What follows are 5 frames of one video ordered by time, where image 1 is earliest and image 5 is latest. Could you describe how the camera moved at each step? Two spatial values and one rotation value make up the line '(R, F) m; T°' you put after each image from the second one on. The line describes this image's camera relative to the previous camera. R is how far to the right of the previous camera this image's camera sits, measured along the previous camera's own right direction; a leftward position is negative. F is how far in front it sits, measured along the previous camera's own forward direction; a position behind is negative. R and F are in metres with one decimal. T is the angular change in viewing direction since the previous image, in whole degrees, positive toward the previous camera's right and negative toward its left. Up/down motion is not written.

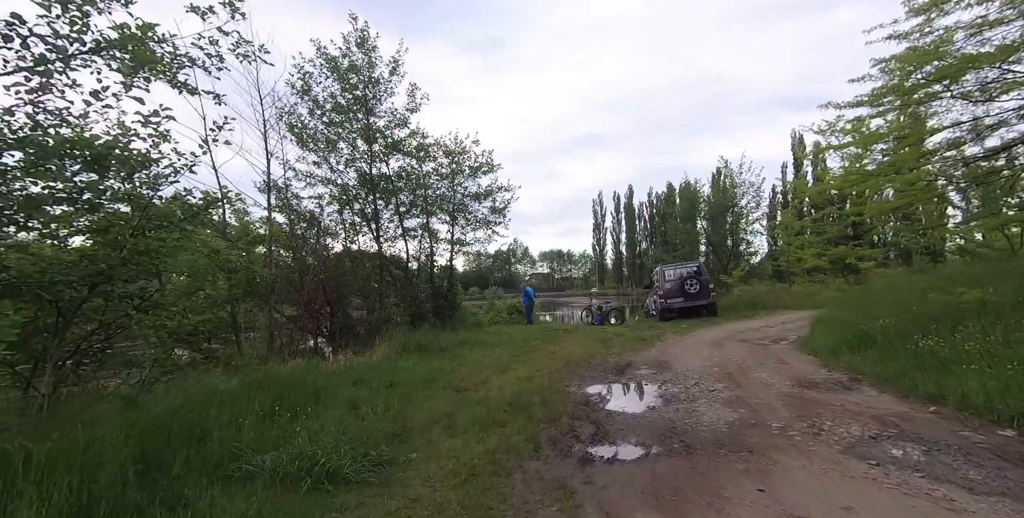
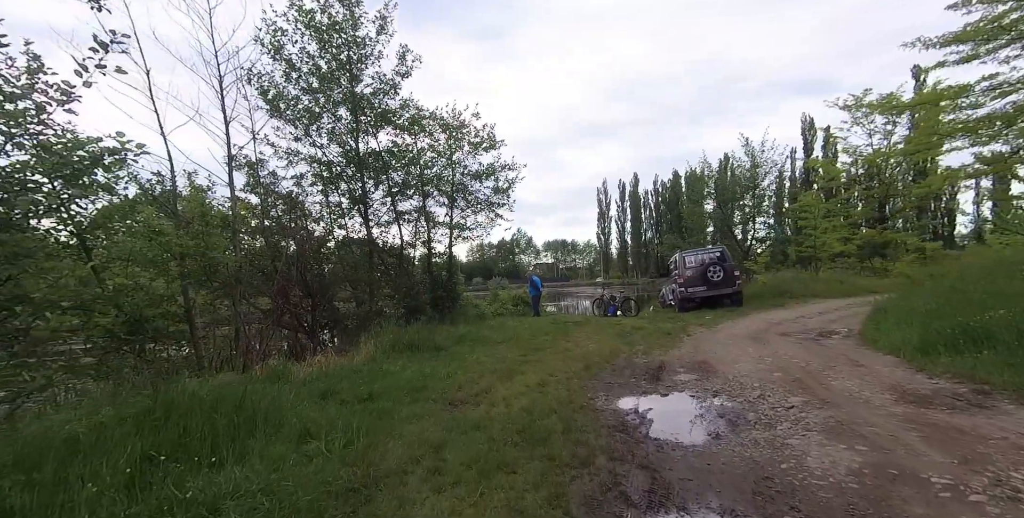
(-0.1, +1.5) m; 0°
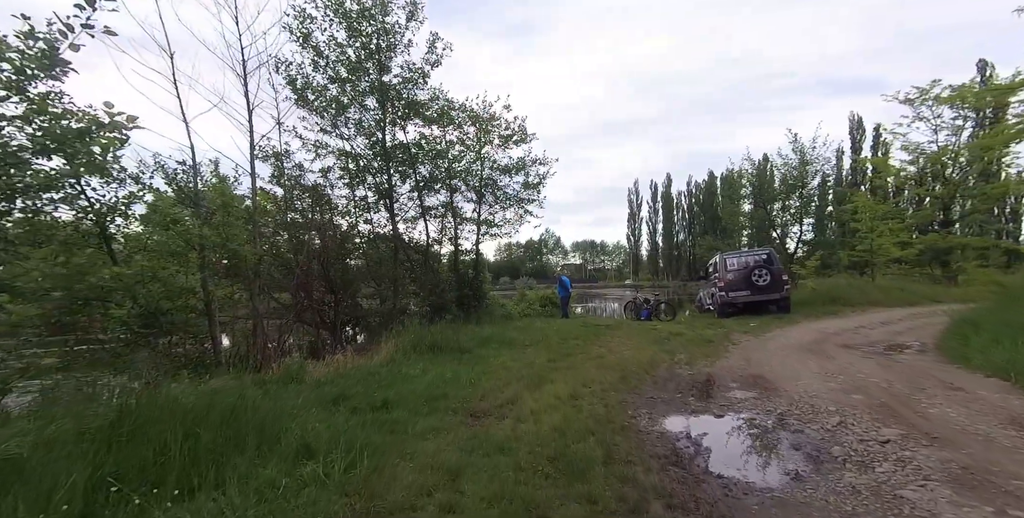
(-0.1, +0.6) m; -4°
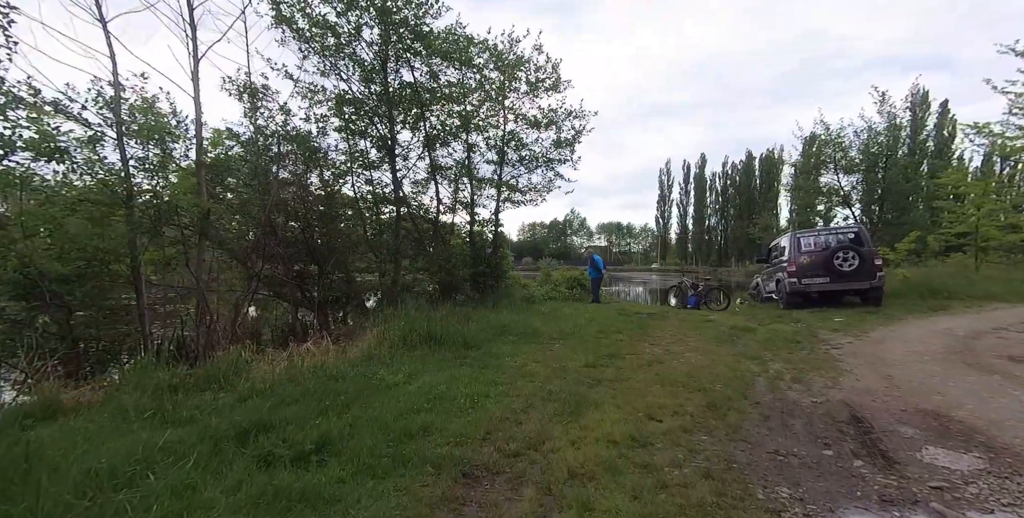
(0.0, +2.2) m; -3°
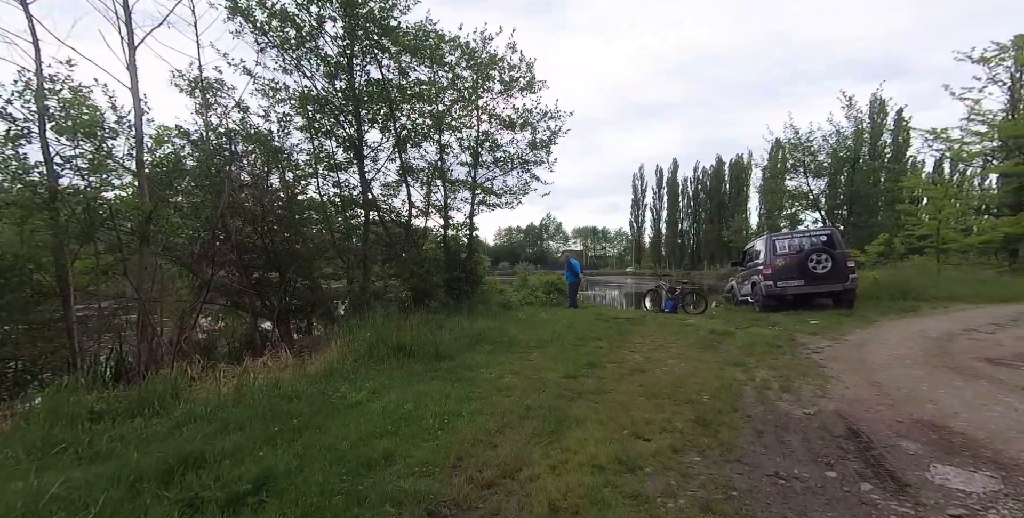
(0.0, +0.4) m; +3°
